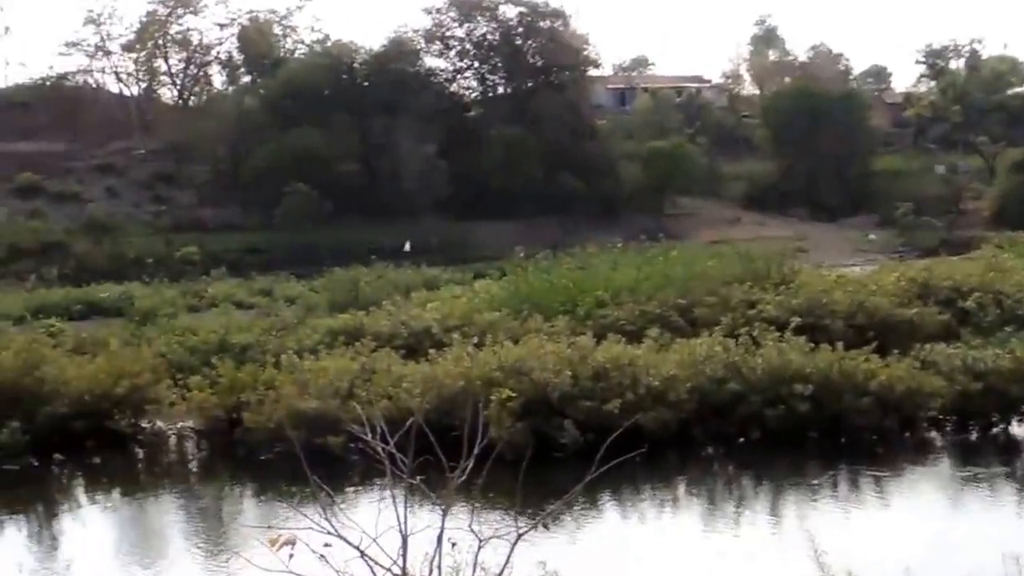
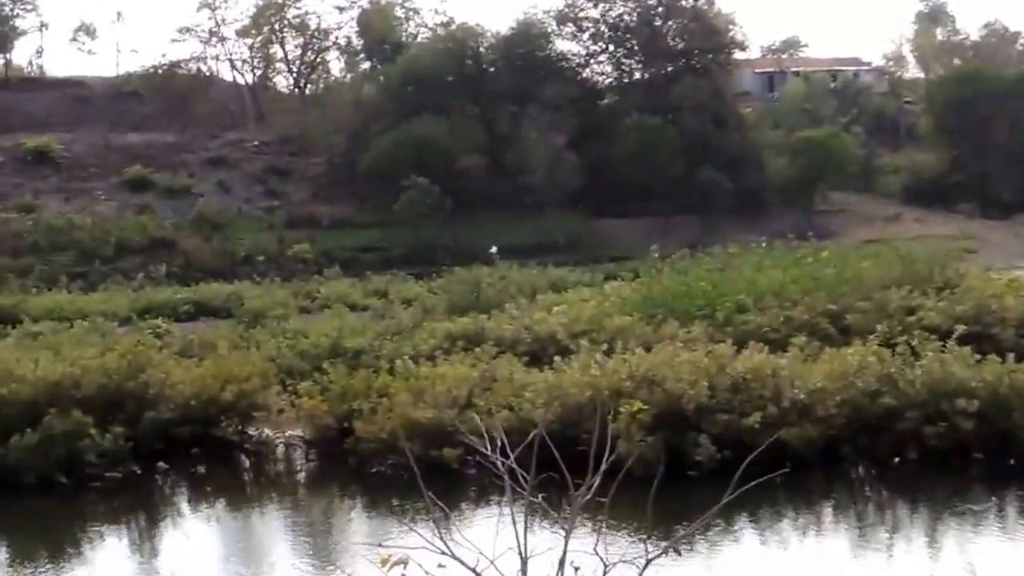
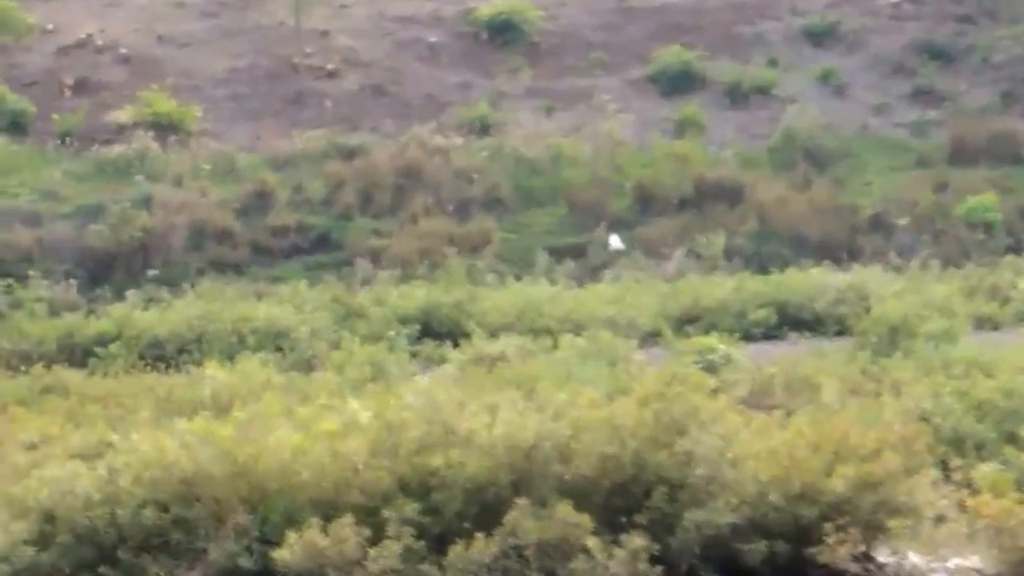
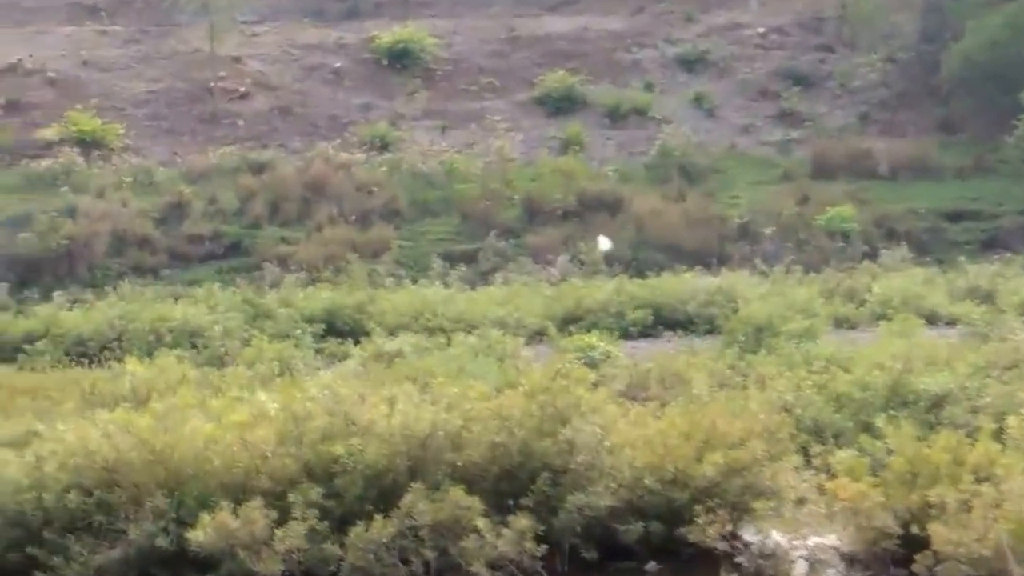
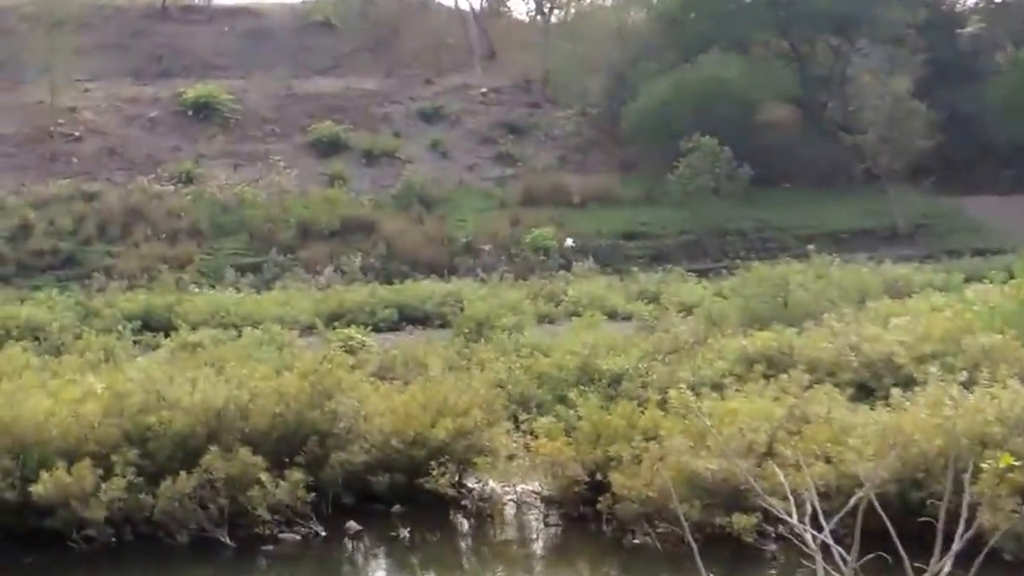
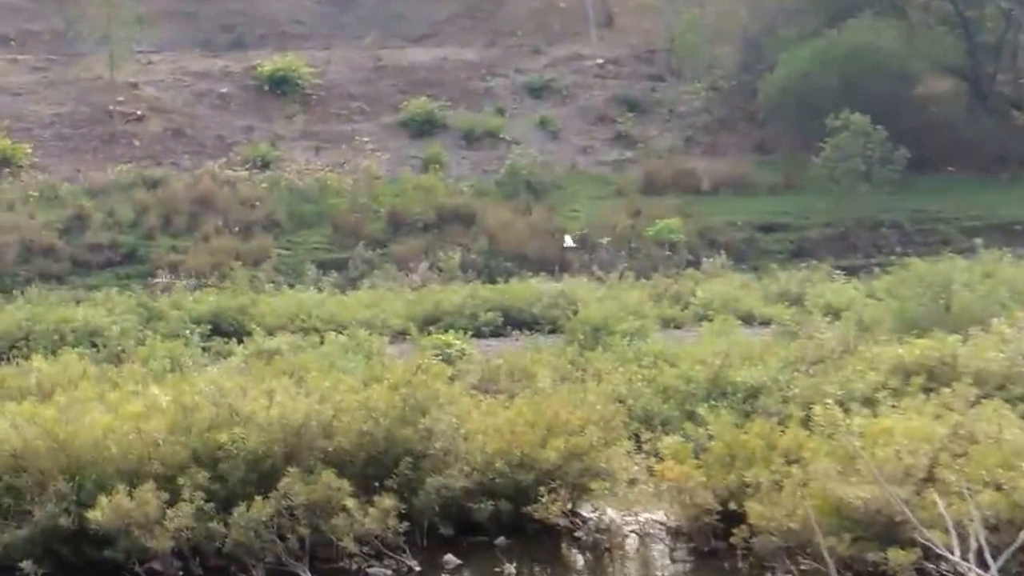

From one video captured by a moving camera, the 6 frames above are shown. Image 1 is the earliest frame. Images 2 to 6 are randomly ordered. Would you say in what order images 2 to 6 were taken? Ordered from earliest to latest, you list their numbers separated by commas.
2, 5, 6, 4, 3
